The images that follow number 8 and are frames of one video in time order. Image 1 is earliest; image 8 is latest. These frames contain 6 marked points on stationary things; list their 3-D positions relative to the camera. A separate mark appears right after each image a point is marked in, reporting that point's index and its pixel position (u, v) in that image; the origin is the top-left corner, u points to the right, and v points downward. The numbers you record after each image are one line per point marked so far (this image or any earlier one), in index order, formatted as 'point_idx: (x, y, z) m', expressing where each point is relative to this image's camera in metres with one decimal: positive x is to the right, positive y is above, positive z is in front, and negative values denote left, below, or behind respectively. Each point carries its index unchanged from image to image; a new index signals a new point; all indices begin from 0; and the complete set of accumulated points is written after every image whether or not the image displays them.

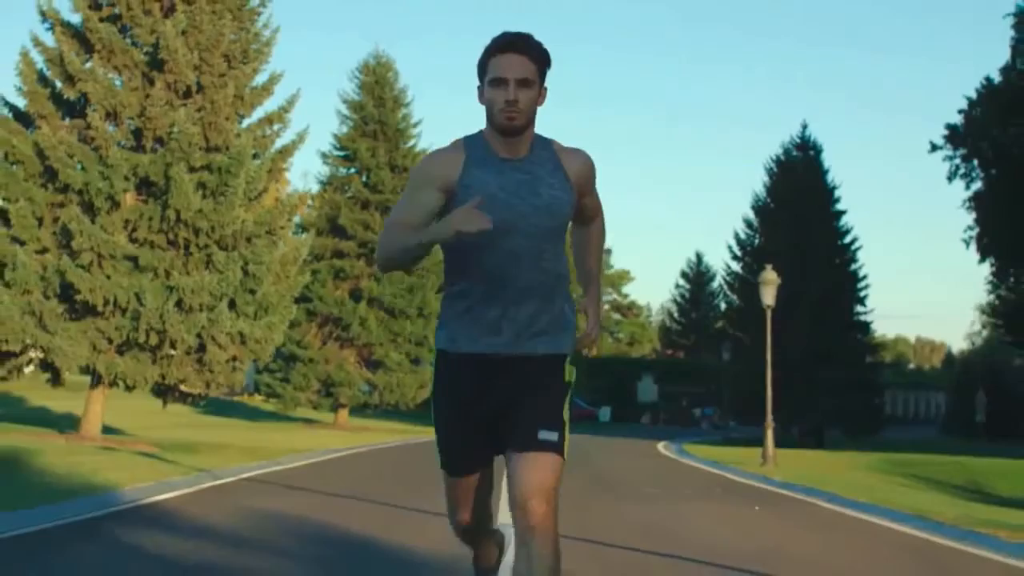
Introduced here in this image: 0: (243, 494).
0: (-2.8, -2.2, +15.2) m
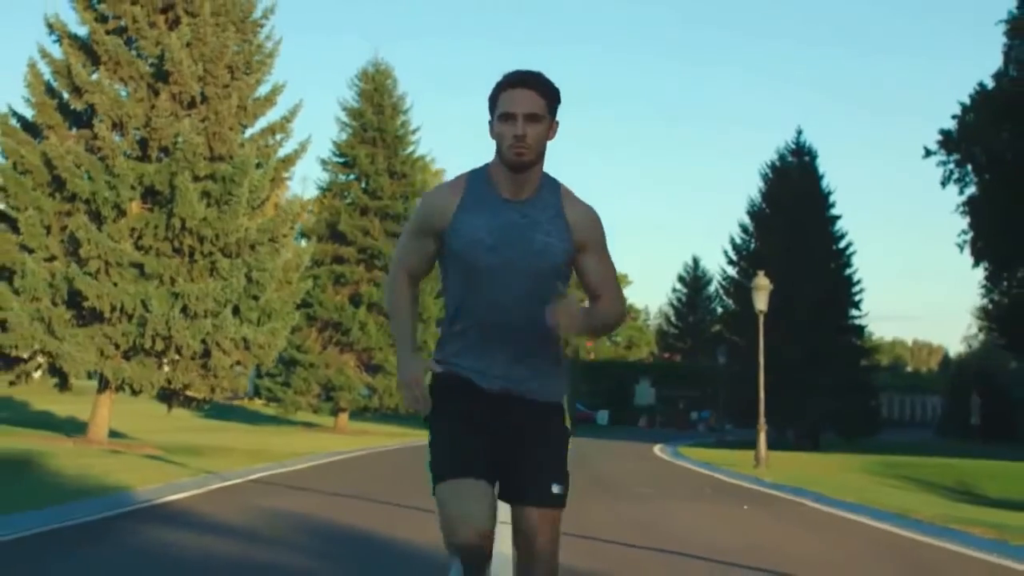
0: (-2.9, -2.3, +15.8) m
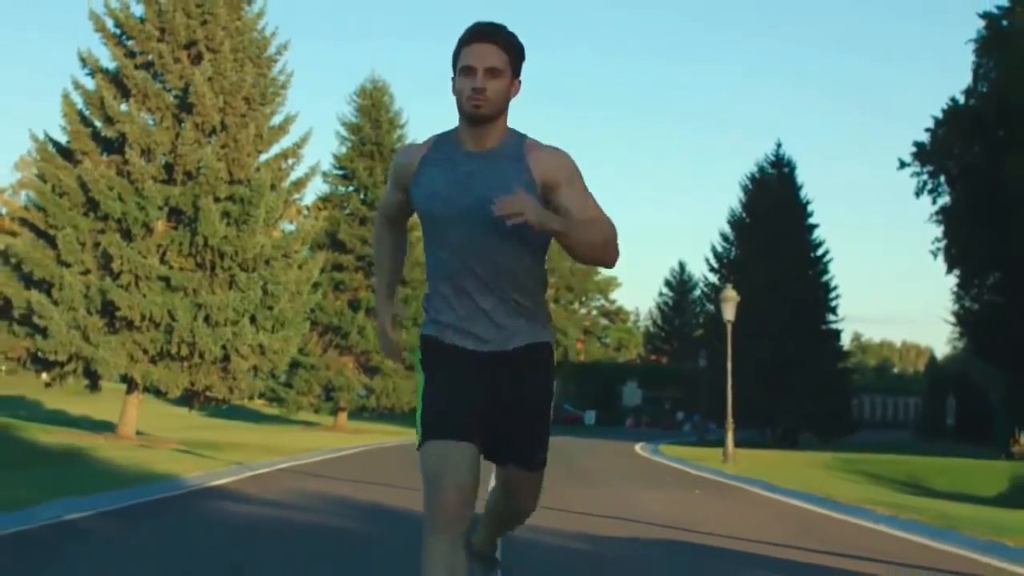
0: (-3.0, -2.6, +18.9) m
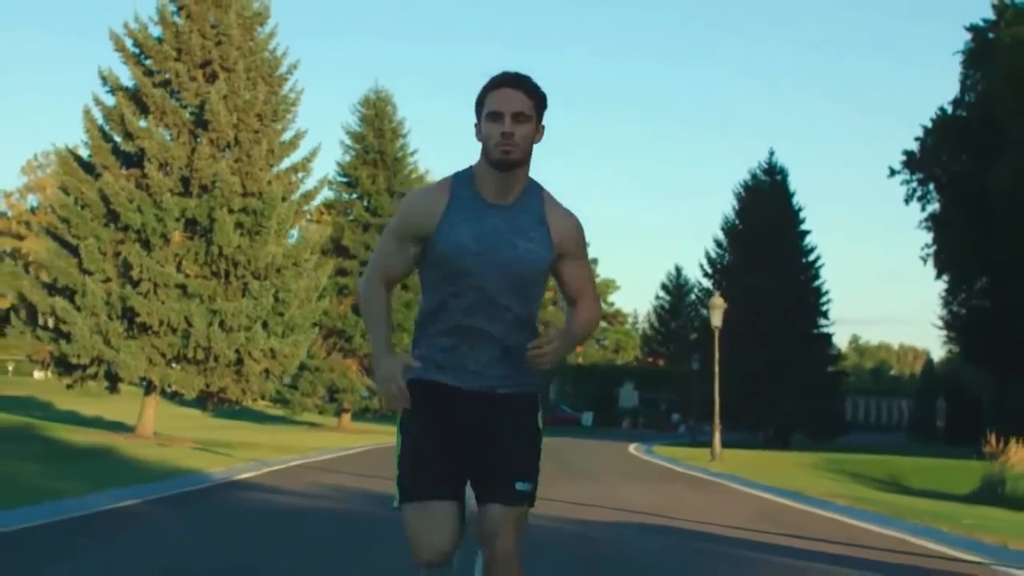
0: (-3.1, -2.8, +20.6) m
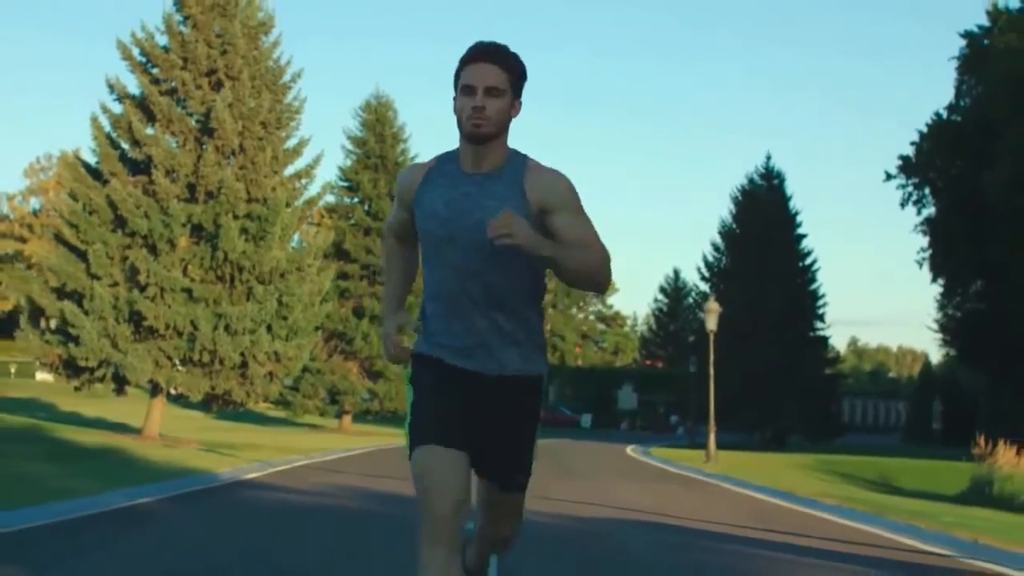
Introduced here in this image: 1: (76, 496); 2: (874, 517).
0: (-3.1, -2.9, +21.3) m
1: (-5.3, -2.6, +17.1) m
2: (+4.4, -2.8, +16.7) m
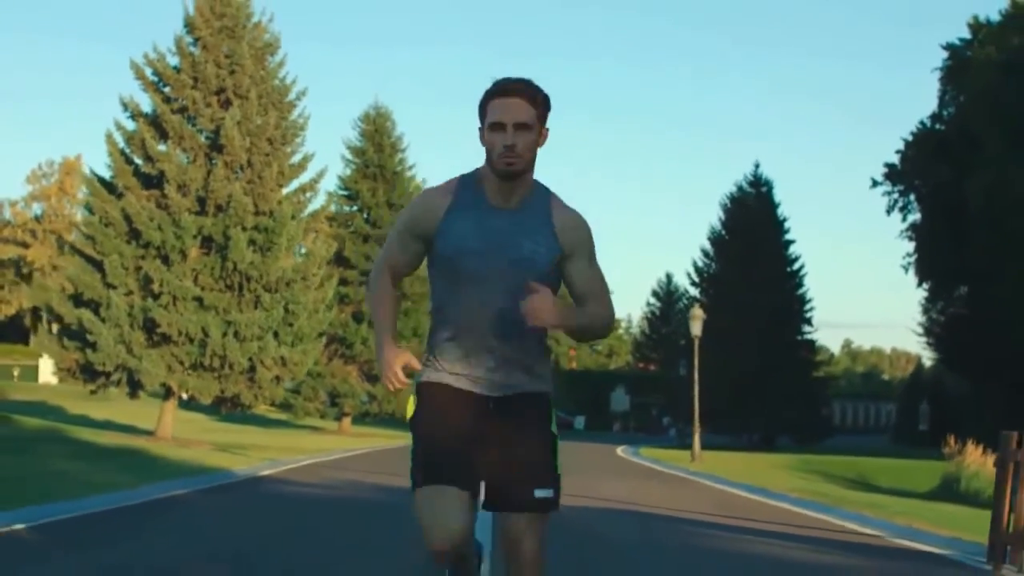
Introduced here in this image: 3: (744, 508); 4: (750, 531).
0: (-3.2, -3.1, +23.1) m
1: (-5.4, -2.8, +19.0) m
2: (+4.3, -2.9, +18.6) m
3: (+3.2, -3.1, +19.3) m
4: (+2.7, -2.8, +15.9) m
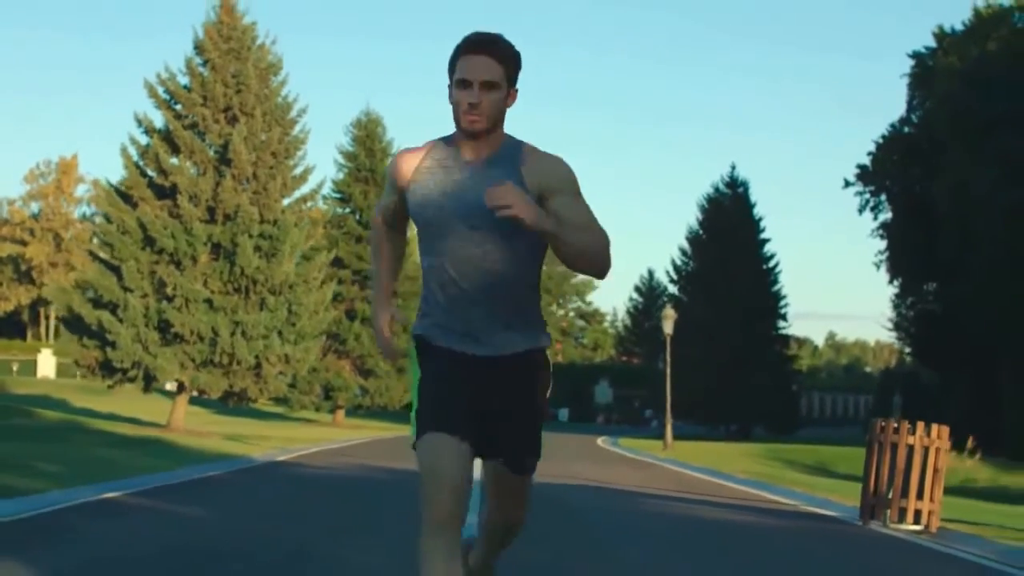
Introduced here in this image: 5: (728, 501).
0: (-3.5, -3.2, +26.2) m
1: (-5.7, -2.9, +22.0) m
2: (+4.1, -3.1, +21.7) m
3: (+3.0, -3.2, +22.4) m
4: (+2.5, -2.9, +18.9) m
5: (+2.9, -3.0, +19.1) m
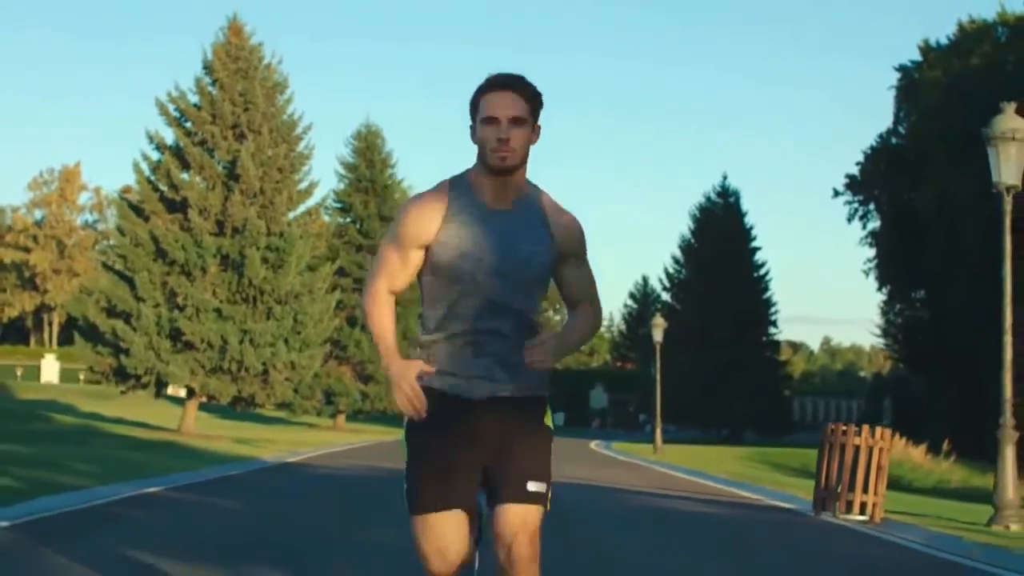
0: (-3.5, -3.4, +27.9) m
1: (-5.7, -3.2, +23.7) m
2: (+4.0, -3.3, +23.4) m
3: (+2.9, -3.4, +24.1) m
4: (+2.4, -3.2, +20.7) m
5: (+2.8, -3.2, +20.9) m
